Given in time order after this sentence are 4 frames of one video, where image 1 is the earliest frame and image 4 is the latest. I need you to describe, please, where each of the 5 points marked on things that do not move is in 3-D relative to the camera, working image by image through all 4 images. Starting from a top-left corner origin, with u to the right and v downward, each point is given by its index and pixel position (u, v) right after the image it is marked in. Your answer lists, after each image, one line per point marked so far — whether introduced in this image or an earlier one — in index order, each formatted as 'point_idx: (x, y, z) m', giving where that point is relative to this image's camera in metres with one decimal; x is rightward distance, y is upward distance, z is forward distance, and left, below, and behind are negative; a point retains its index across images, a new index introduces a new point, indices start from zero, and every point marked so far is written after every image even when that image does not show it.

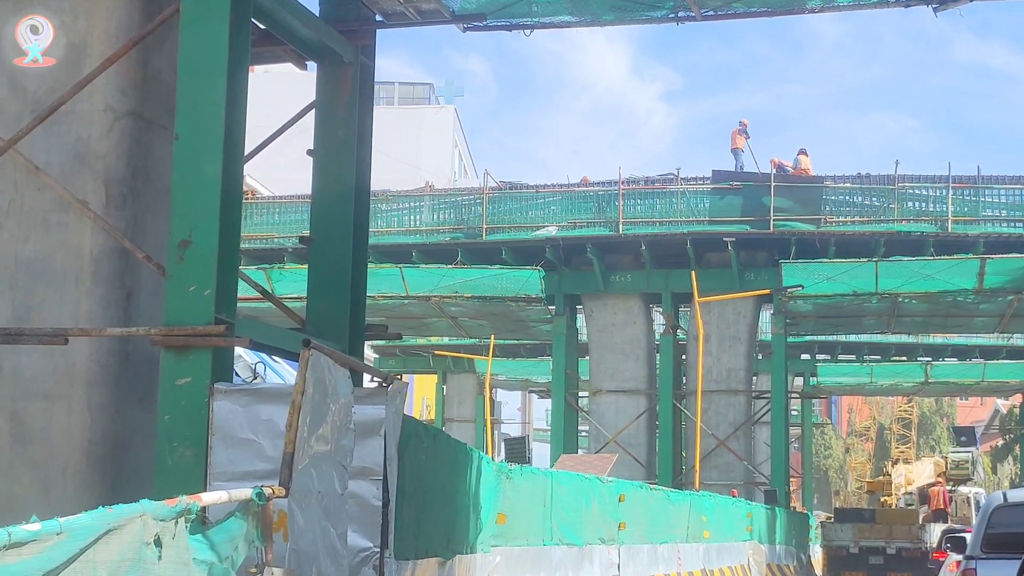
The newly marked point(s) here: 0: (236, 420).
0: (-1.2, -0.6, +7.0) m
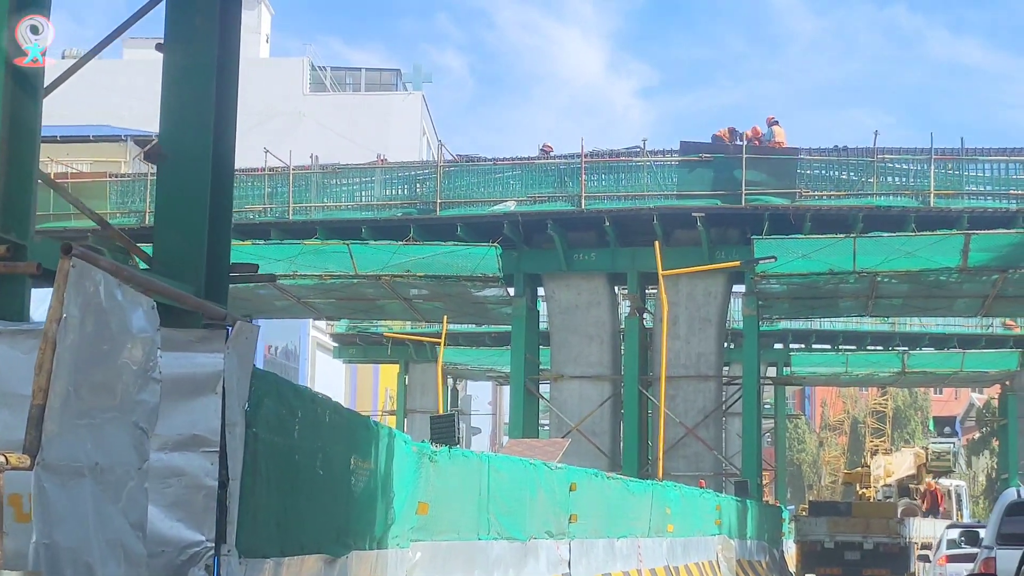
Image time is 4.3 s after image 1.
0: (-1.6, -0.3, +5.2) m
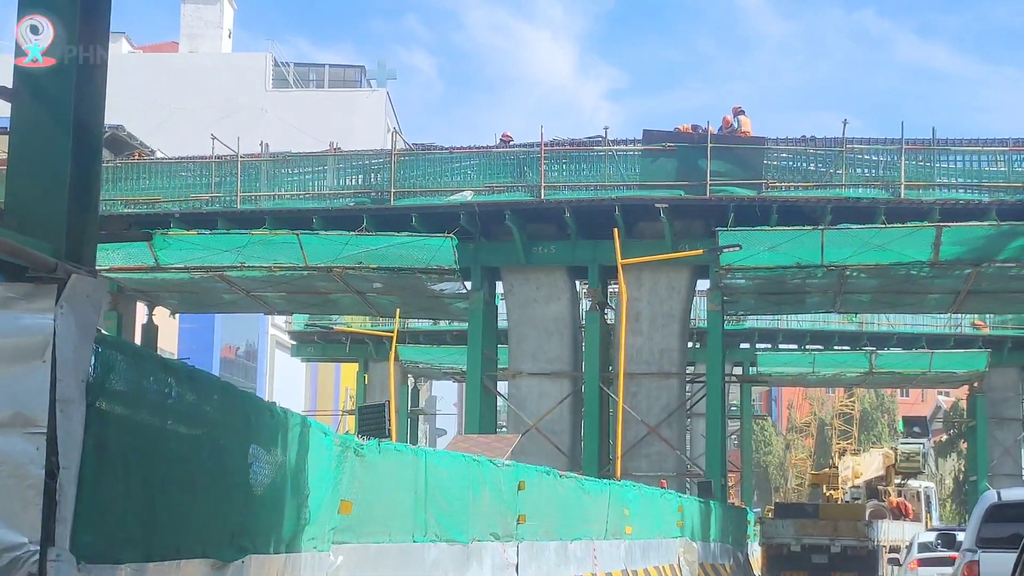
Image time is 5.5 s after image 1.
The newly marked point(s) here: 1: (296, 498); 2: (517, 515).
0: (-1.9, -0.1, +4.2) m
1: (-1.0, -1.0, +7.9) m
2: (0.0, -1.9, +13.5) m
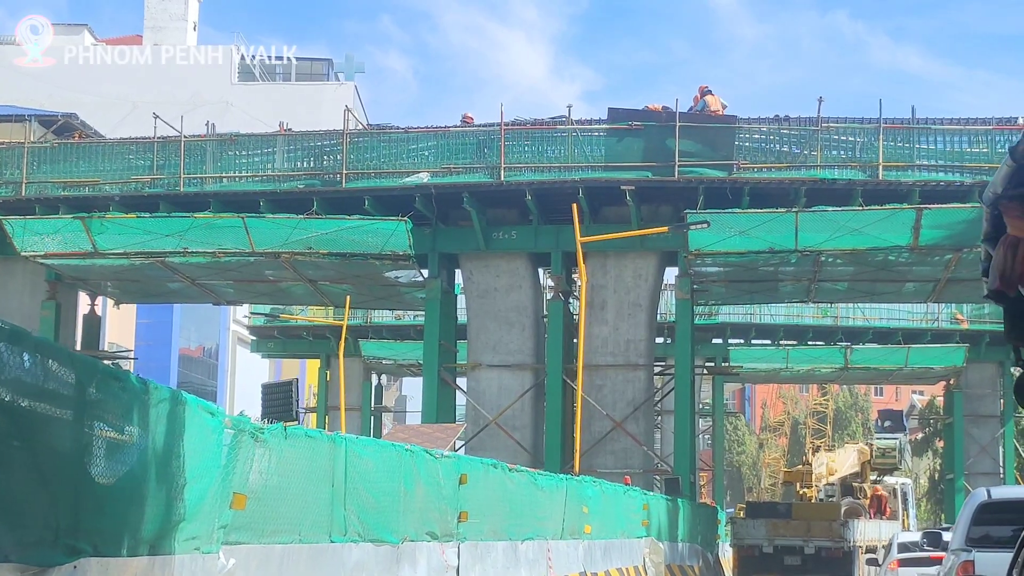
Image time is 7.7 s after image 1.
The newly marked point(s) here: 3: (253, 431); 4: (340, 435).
0: (-2.1, +0.1, +2.8) m
1: (-1.4, -0.8, +6.5) m
2: (-0.4, -1.7, +12.1) m
3: (-1.3, -0.7, +7.9) m
4: (-1.0, -0.8, +9.4) m
